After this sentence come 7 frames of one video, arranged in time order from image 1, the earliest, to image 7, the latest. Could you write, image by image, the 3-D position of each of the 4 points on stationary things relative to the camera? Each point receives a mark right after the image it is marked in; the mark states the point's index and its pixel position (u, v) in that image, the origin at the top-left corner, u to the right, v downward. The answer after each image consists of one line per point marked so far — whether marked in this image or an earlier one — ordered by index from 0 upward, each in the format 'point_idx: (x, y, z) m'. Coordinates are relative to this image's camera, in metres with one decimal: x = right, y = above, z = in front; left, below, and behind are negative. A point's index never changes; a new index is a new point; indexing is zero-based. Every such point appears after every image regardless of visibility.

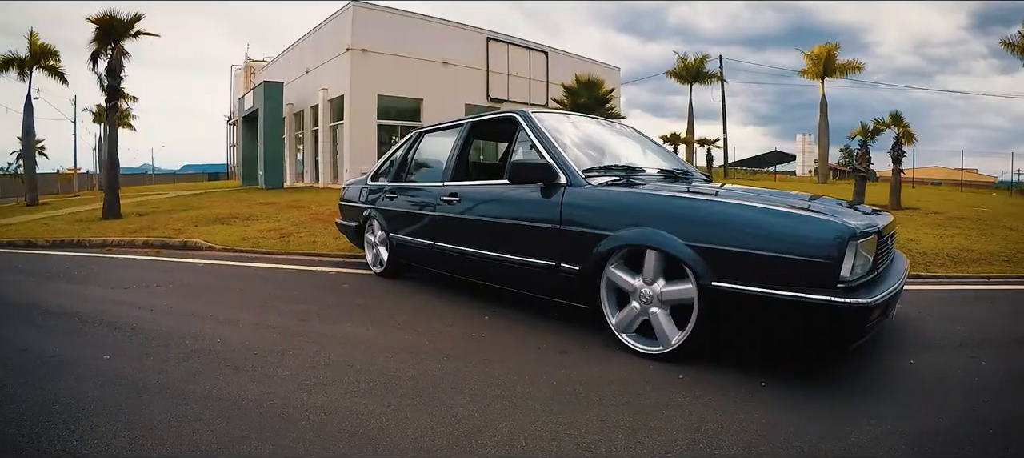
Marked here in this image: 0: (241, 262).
0: (-2.6, -0.3, +5.6) m
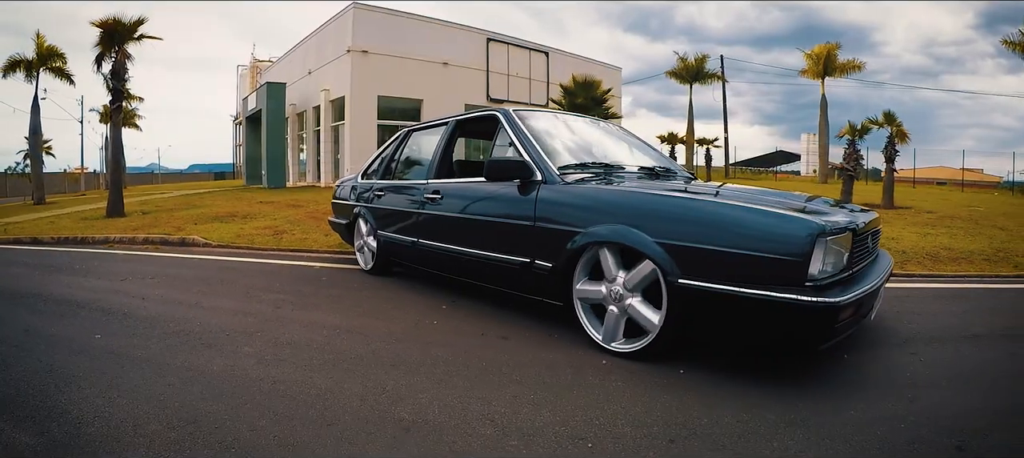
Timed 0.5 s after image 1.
0: (-2.7, -0.3, +5.7) m
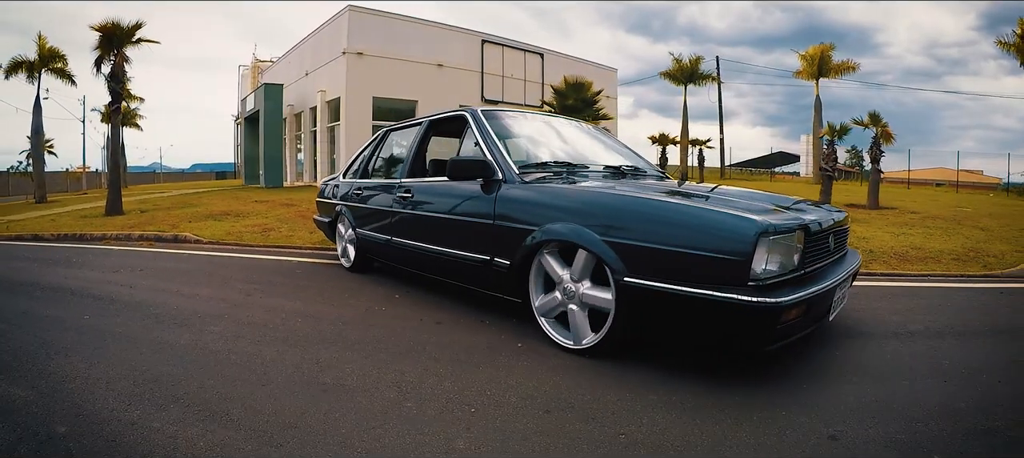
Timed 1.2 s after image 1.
0: (-2.9, -0.3, +6.0) m
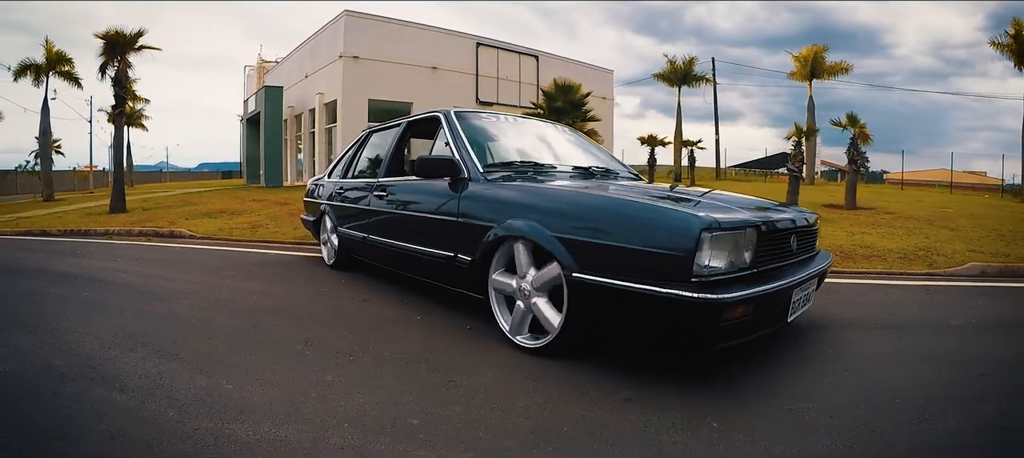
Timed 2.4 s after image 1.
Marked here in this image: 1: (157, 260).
0: (-3.2, -0.2, +6.3) m
1: (-3.2, -0.3, +5.3) m
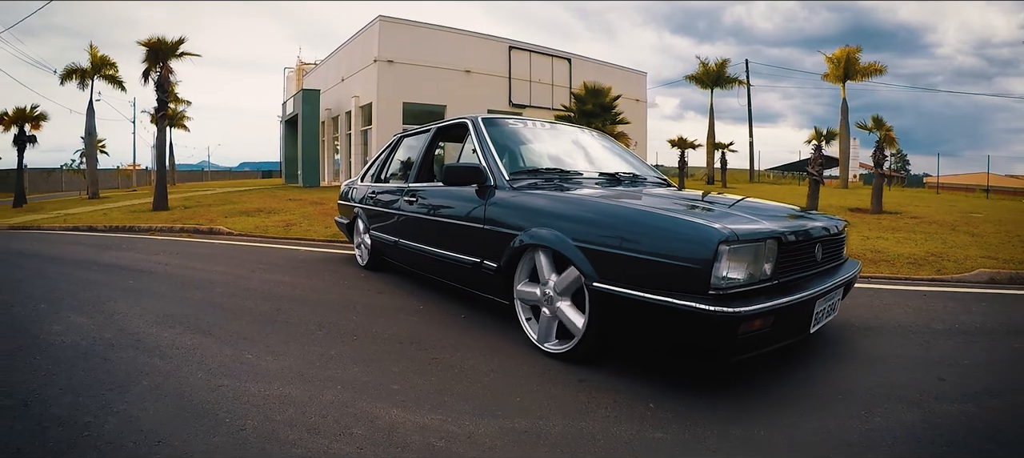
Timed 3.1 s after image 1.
0: (-3.0, -0.2, +6.7) m
1: (-3.1, -0.3, +5.7) m
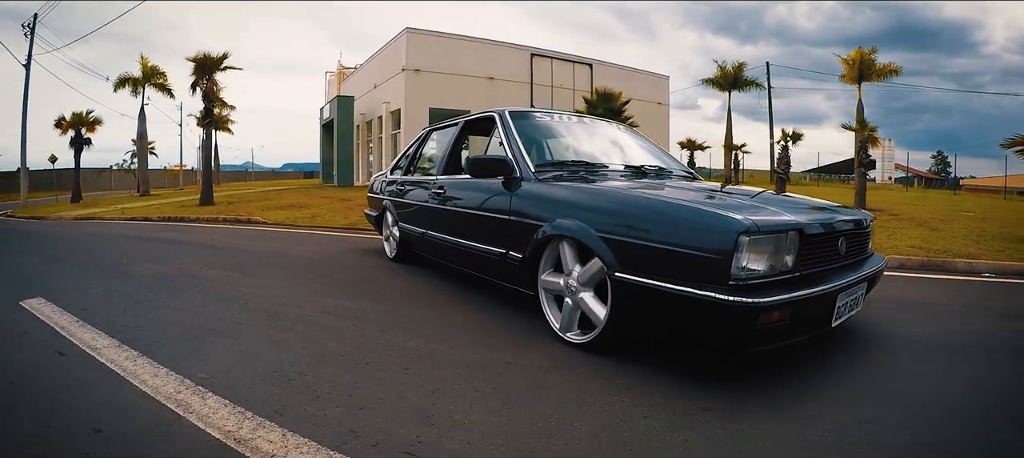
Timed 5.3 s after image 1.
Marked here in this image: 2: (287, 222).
0: (-3.0, -0.1, +7.5) m
1: (-3.1, -0.2, +6.5) m
2: (-3.5, +0.1, +8.7) m
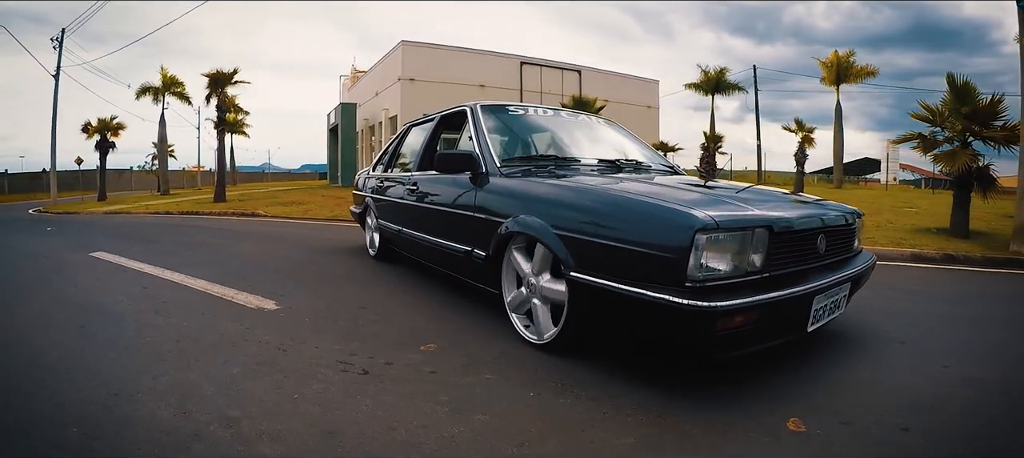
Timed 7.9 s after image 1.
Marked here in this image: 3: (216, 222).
0: (-3.4, 0.0, +8.6) m
1: (-3.6, -0.1, +7.6) m
2: (-3.9, +0.2, +9.8) m
3: (-4.8, +0.1, +9.2) m
